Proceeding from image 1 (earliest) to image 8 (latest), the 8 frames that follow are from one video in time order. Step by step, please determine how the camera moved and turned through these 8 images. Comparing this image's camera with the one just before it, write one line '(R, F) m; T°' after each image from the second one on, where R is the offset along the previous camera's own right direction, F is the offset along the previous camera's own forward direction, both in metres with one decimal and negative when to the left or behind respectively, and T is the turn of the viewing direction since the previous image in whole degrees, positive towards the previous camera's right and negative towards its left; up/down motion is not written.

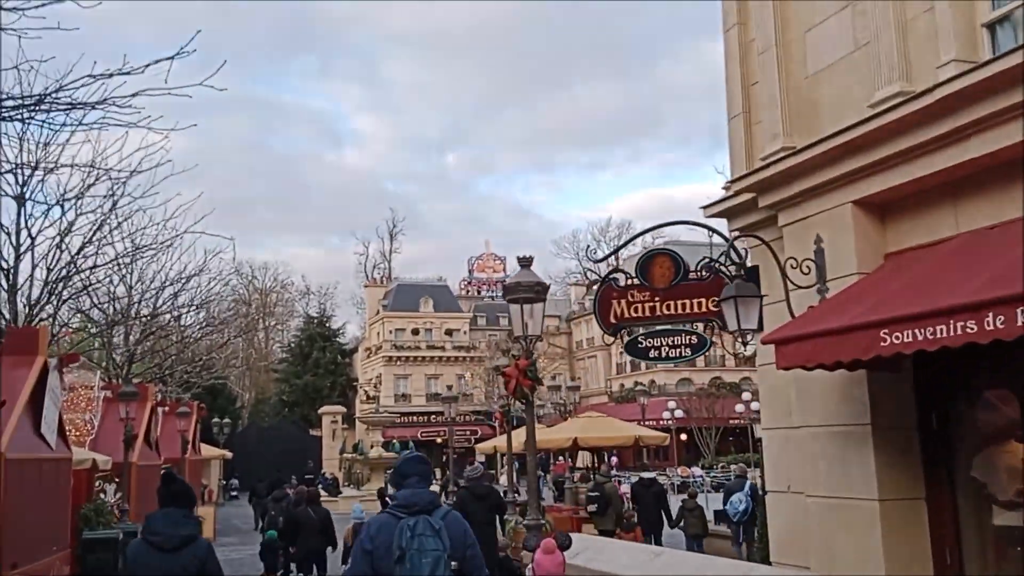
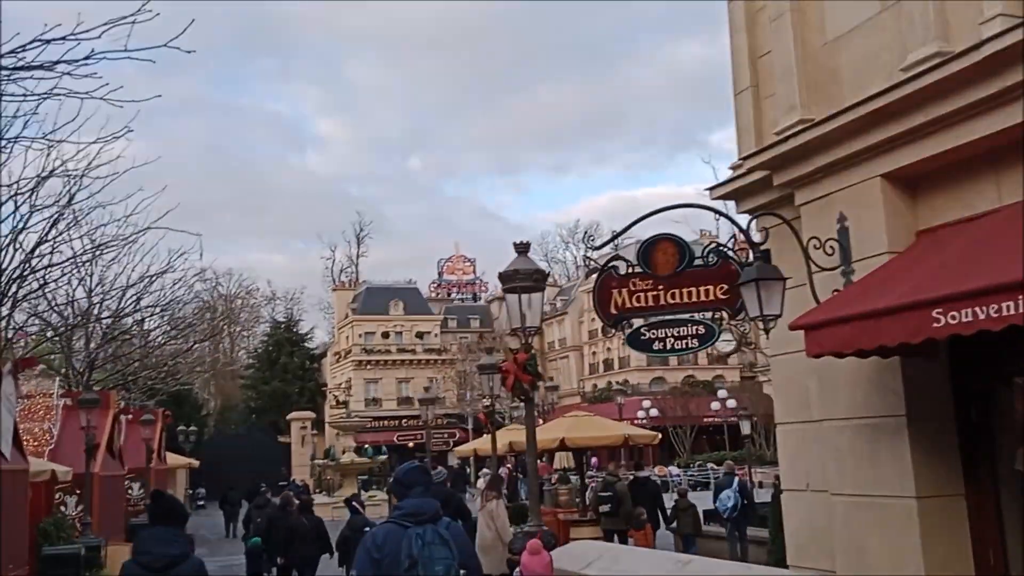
(-0.2, +0.6) m; +2°
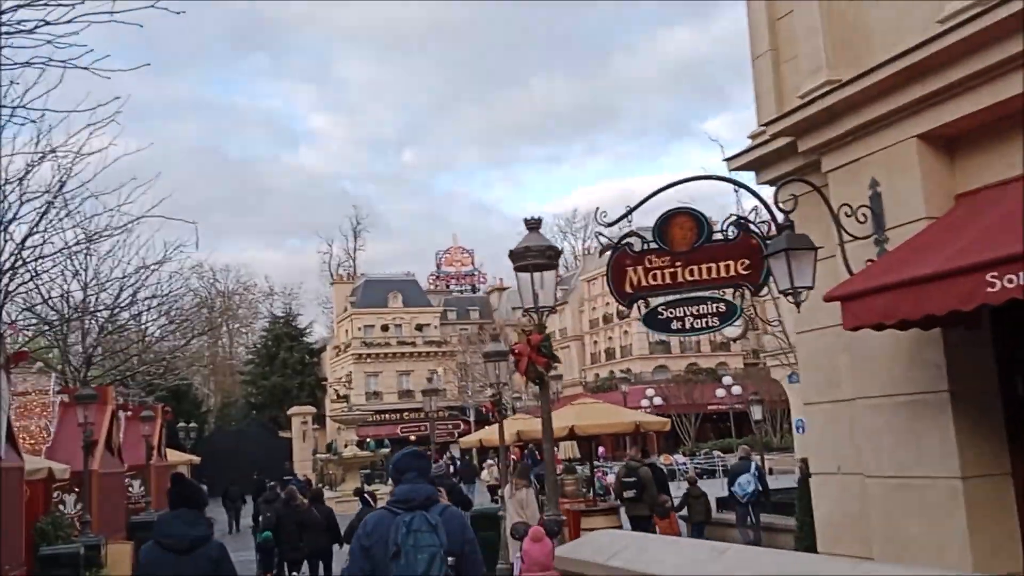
(-0.1, +0.4) m; 0°
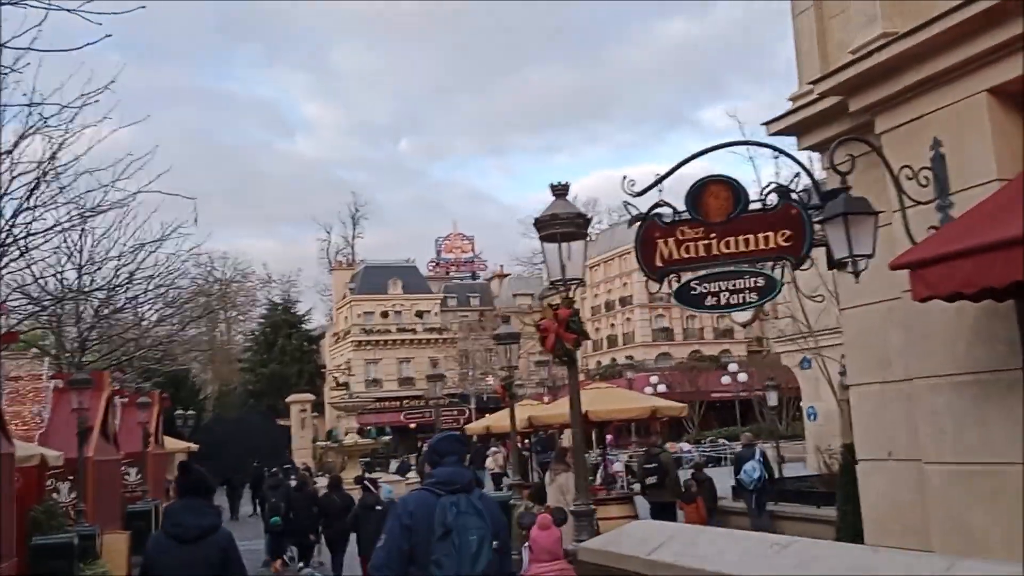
(-0.2, +0.5) m; 0°
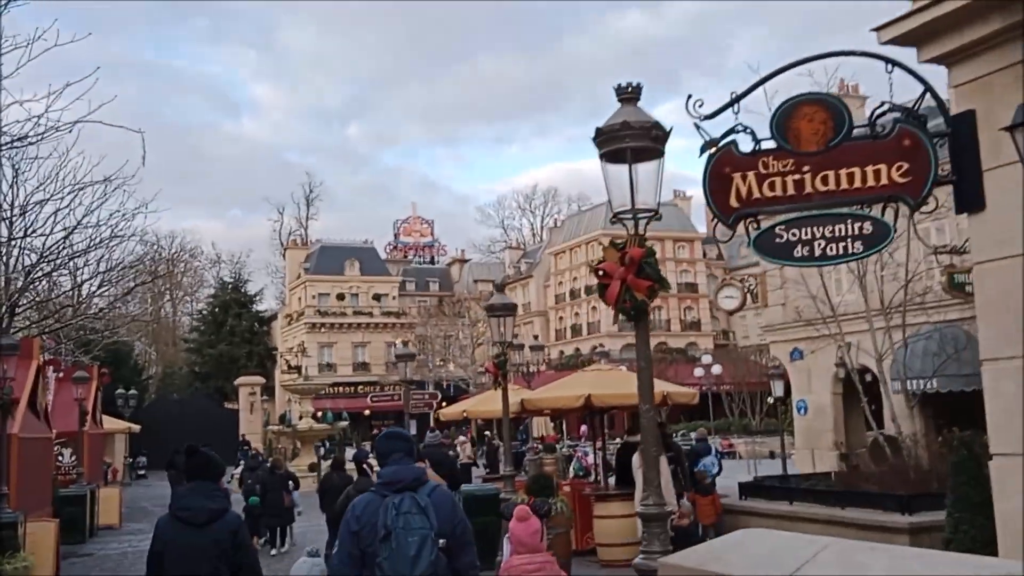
(-0.5, +1.6) m; +3°
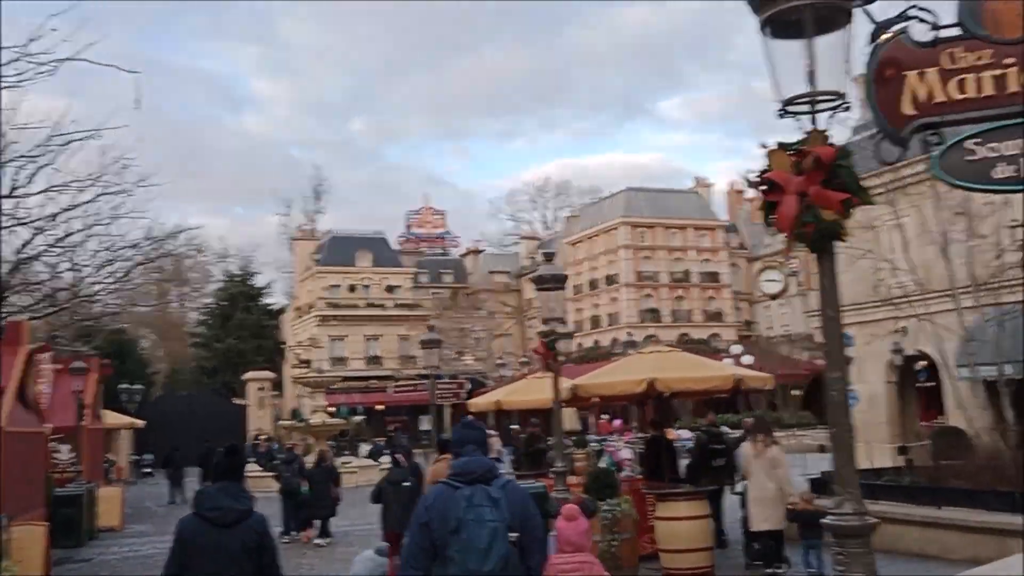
(-0.5, +1.5) m; 0°
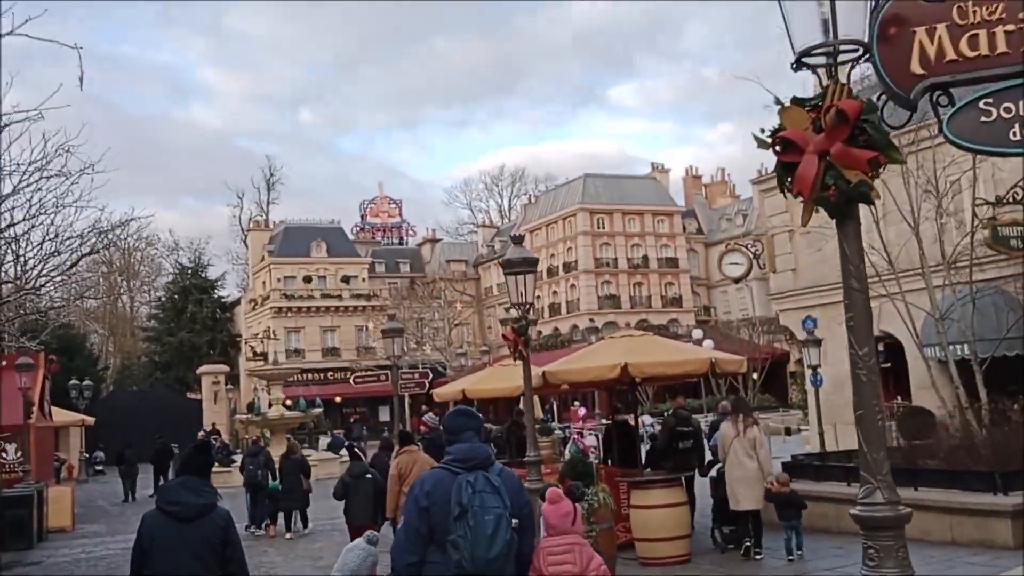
(-0.1, +0.4) m; +3°
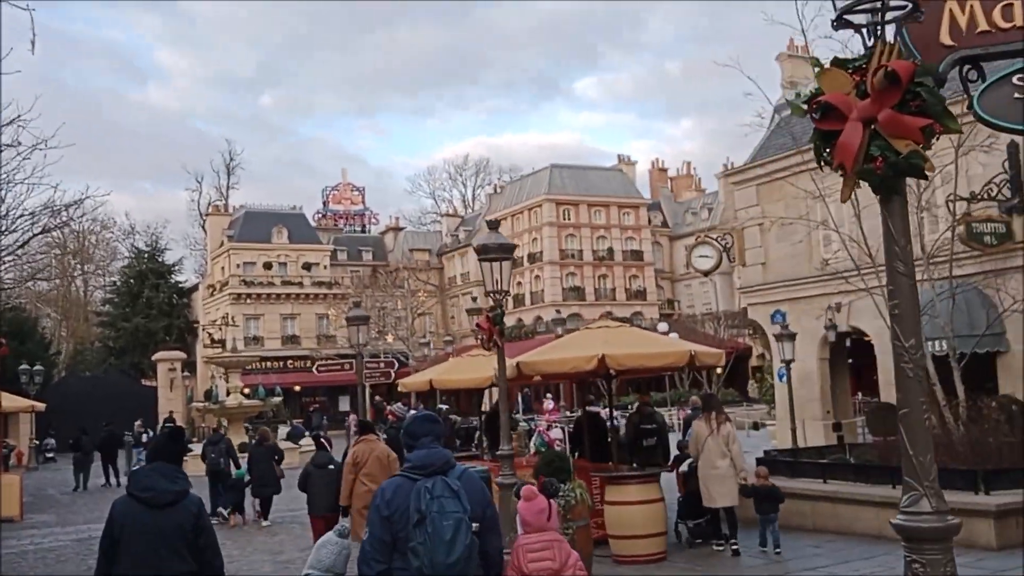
(-0.1, +0.4) m; +2°
